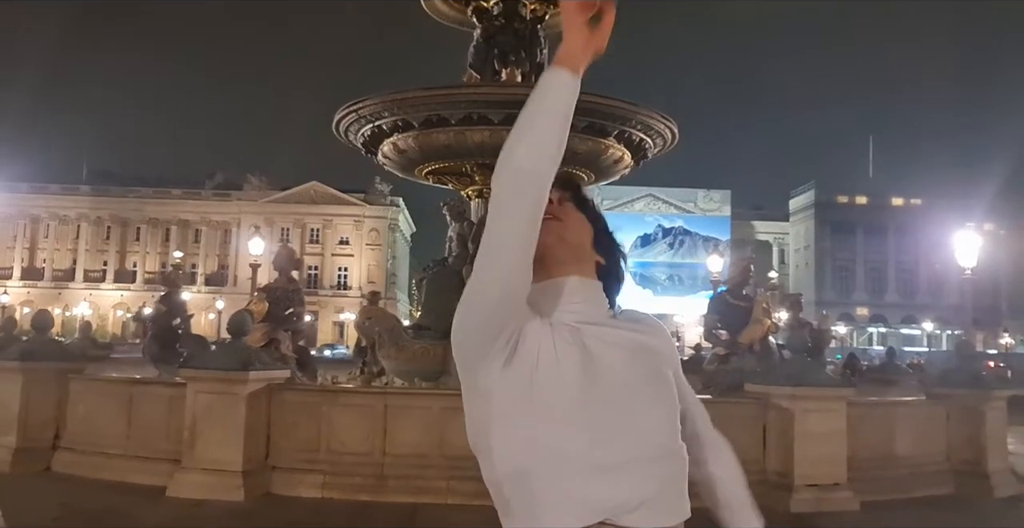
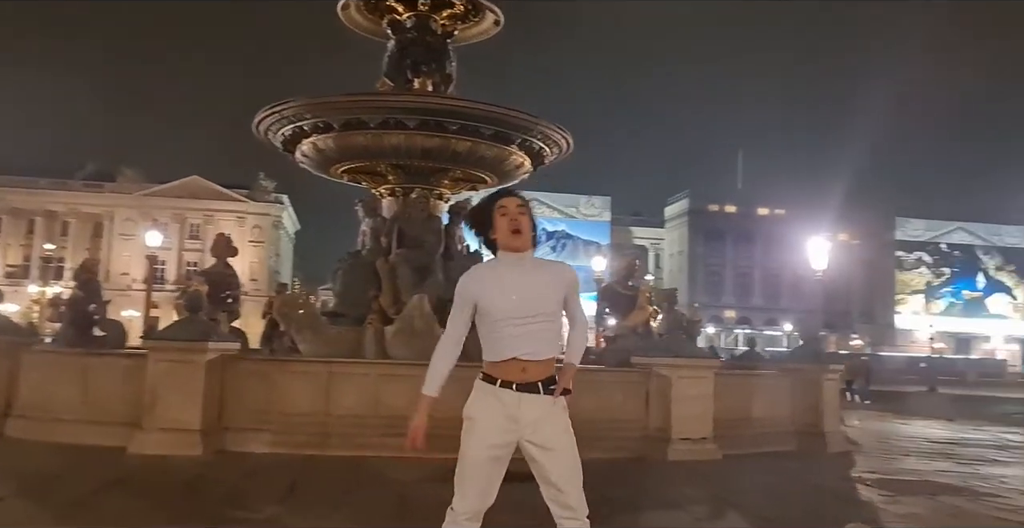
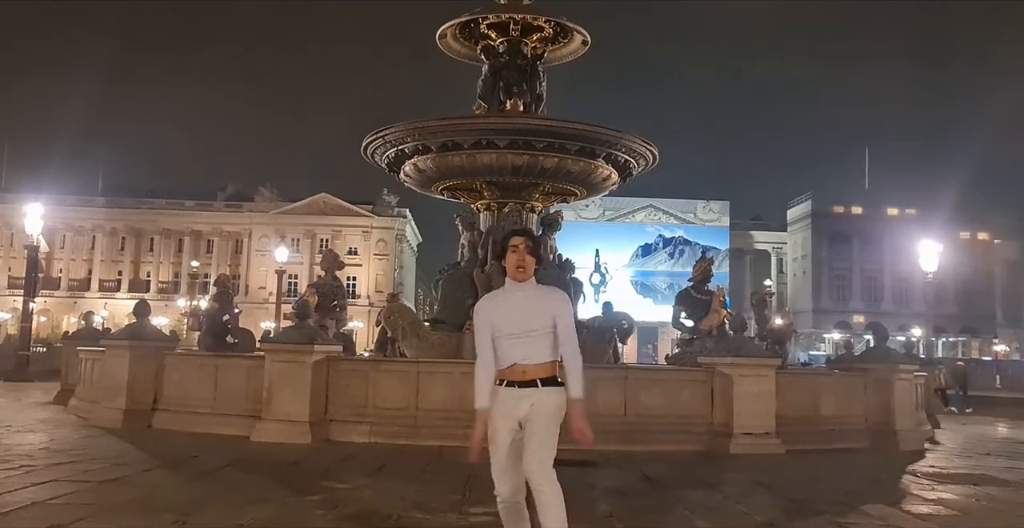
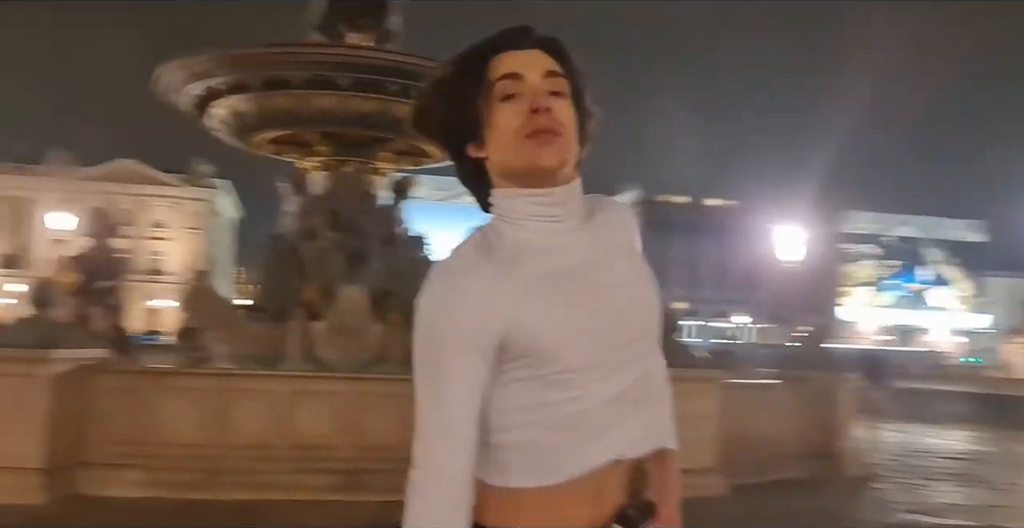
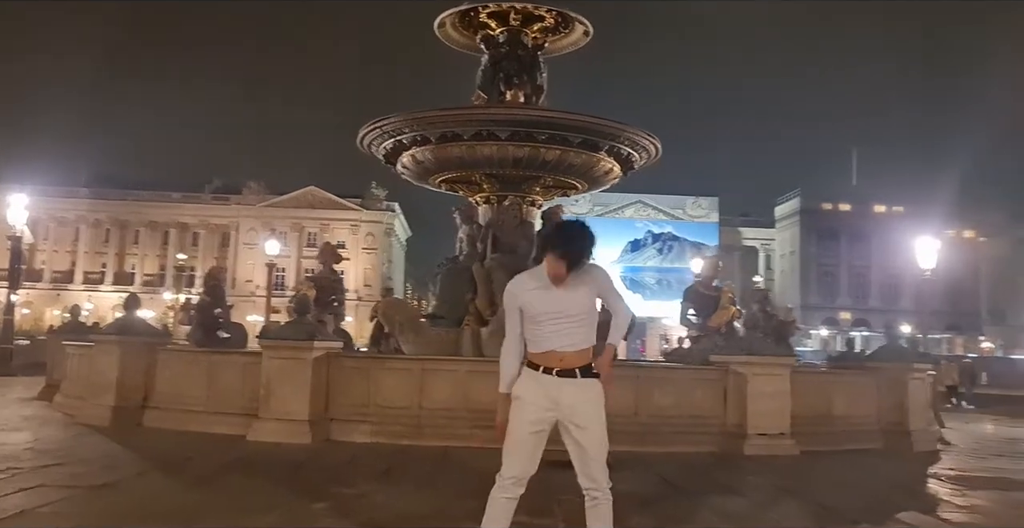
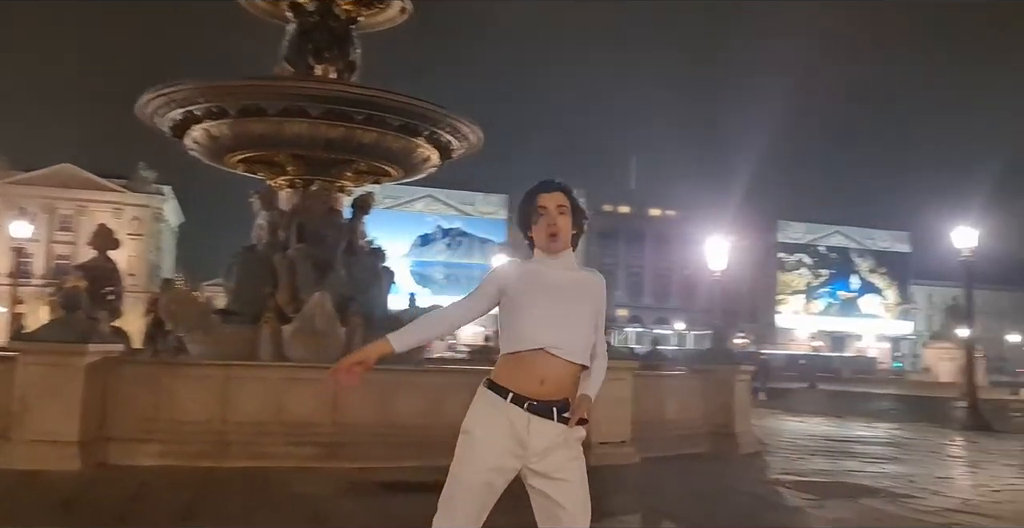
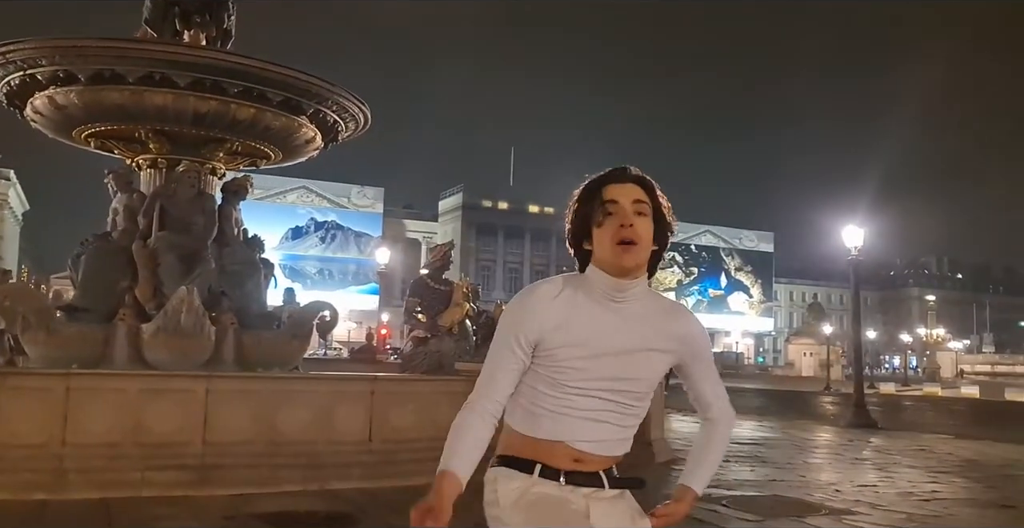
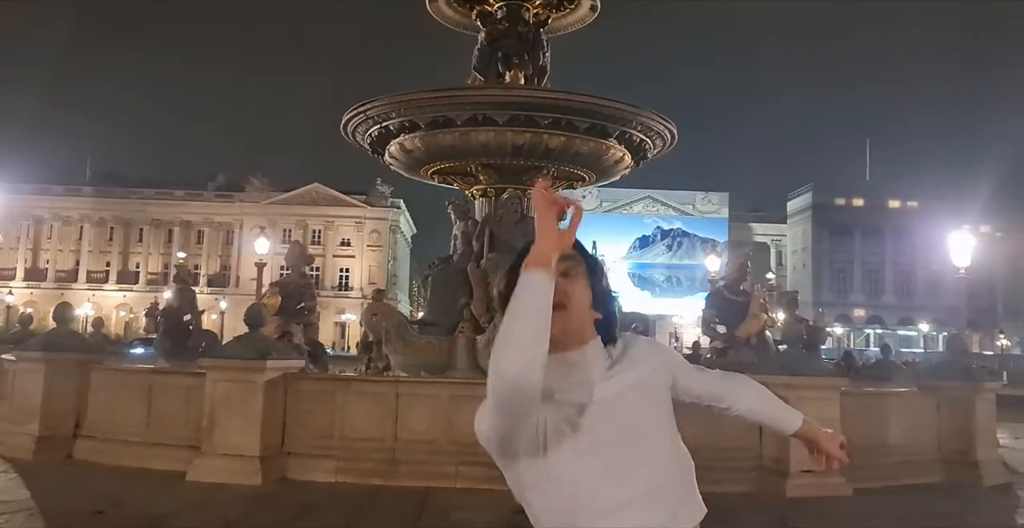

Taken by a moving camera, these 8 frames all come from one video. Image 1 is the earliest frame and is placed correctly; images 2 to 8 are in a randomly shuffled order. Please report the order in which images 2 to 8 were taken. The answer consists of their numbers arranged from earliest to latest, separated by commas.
8, 3, 5, 2, 6, 7, 4
